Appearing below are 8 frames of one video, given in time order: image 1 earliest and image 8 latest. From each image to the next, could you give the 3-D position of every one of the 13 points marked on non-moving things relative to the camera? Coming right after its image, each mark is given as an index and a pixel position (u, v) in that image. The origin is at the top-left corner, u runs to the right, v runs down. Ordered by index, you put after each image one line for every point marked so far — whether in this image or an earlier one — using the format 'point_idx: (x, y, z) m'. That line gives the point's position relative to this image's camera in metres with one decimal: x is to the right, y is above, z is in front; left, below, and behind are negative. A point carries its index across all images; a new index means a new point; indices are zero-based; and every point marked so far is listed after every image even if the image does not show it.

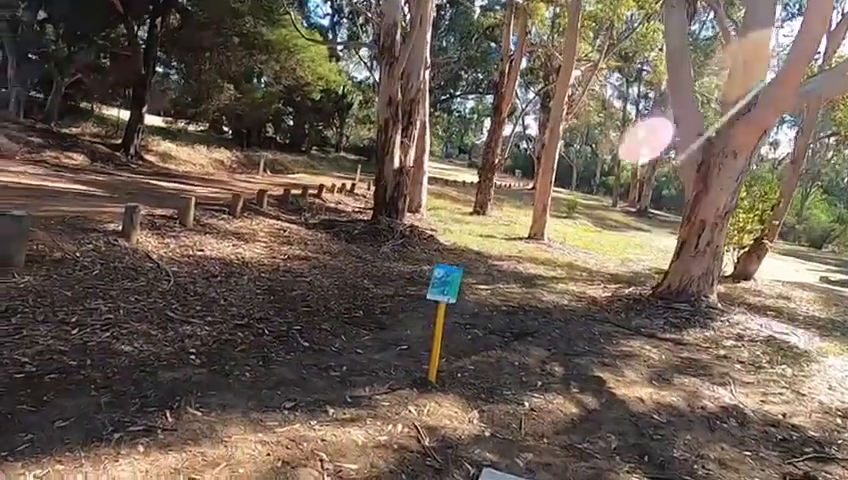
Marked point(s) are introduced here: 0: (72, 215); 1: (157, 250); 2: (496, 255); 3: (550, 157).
0: (-4.3, +0.3, +6.6) m
1: (-3.1, -0.1, +6.3) m
2: (+1.6, -0.4, +12.1) m
3: (+3.8, +2.5, +16.6) m
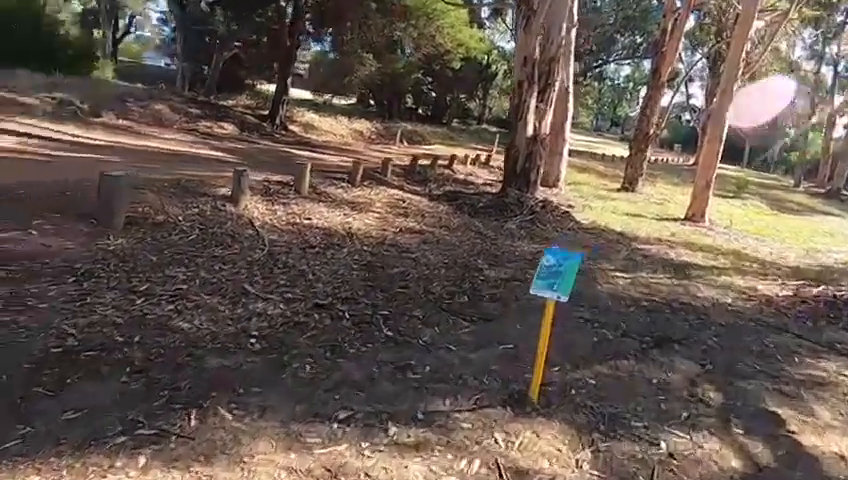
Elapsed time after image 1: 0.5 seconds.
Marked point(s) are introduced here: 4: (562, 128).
0: (-2.8, +0.7, +6.6) m
1: (-1.8, +0.3, +6.0) m
2: (+4.2, 0.0, +10.5) m
3: (+7.6, +3.0, +14.1) m
4: (+3.9, +3.1, +15.3) m
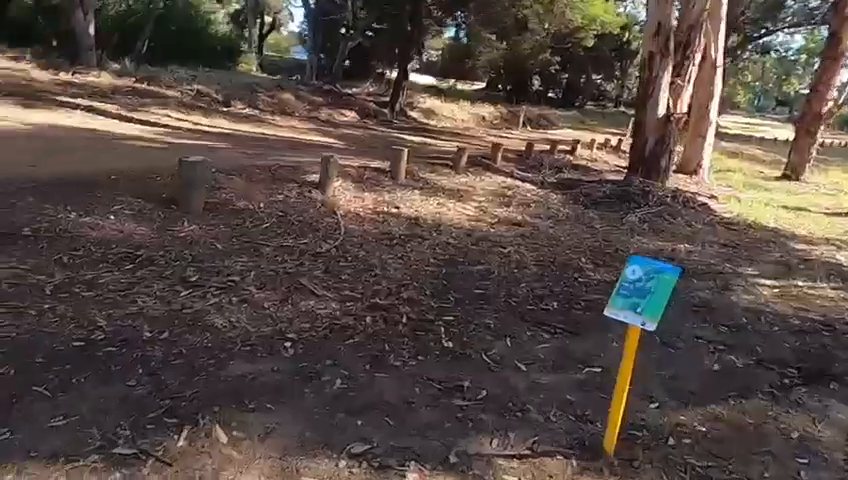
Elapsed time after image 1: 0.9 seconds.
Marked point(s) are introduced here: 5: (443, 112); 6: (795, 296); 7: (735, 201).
0: (-1.7, +0.9, +6.6) m
1: (-0.8, +0.4, +5.8) m
2: (+6.1, 0.0, +8.7) m
3: (+10.3, +3.0, +11.3) m
4: (+6.9, +3.2, +13.4) m
5: (+0.7, +4.6, +19.7) m
6: (+3.6, -0.5, +5.3) m
7: (+6.5, +0.8, +11.5) m
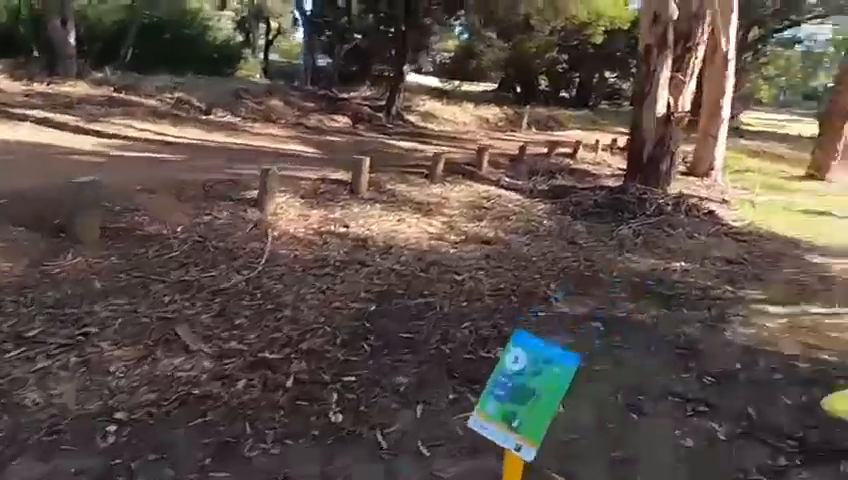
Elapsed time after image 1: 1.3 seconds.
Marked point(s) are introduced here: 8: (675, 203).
0: (-2.1, +0.7, +6.0) m
1: (-1.3, +0.1, +5.1) m
2: (+5.7, -0.1, +7.8) m
3: (+10.0, +2.9, +10.3) m
4: (+6.7, +3.1, +12.4) m
5: (+0.7, +4.4, +19.0) m
6: (+3.1, -0.7, +4.5) m
7: (+6.2, +0.7, +10.5) m
8: (+3.7, +0.5, +8.0) m
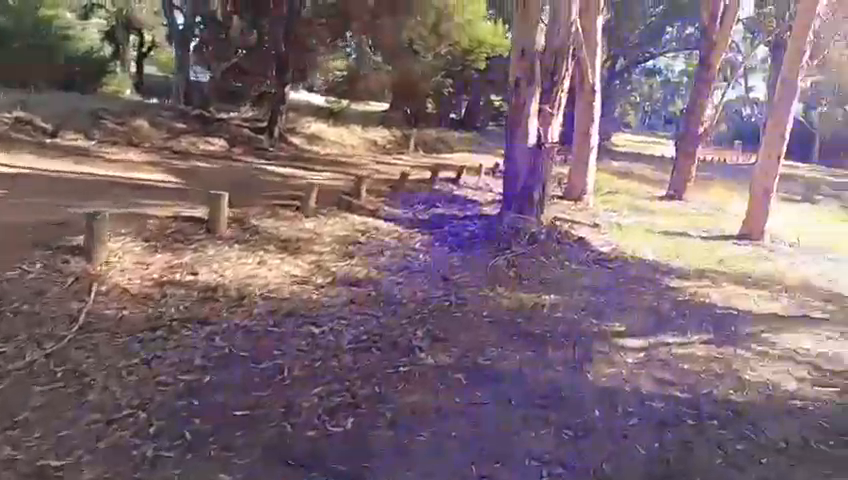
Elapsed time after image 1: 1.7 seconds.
0: (-3.5, +0.2, +5.1) m
1: (-2.5, -0.3, +4.4) m
2: (+3.9, -0.5, +8.3) m
3: (+7.6, +2.5, +11.6) m
4: (+4.0, +2.6, +13.2) m
5: (-3.2, +3.5, +18.6) m
6: (+2.0, -1.0, +4.6) m
7: (+3.9, +0.2, +11.2) m
8: (+1.9, +0.1, +8.2) m
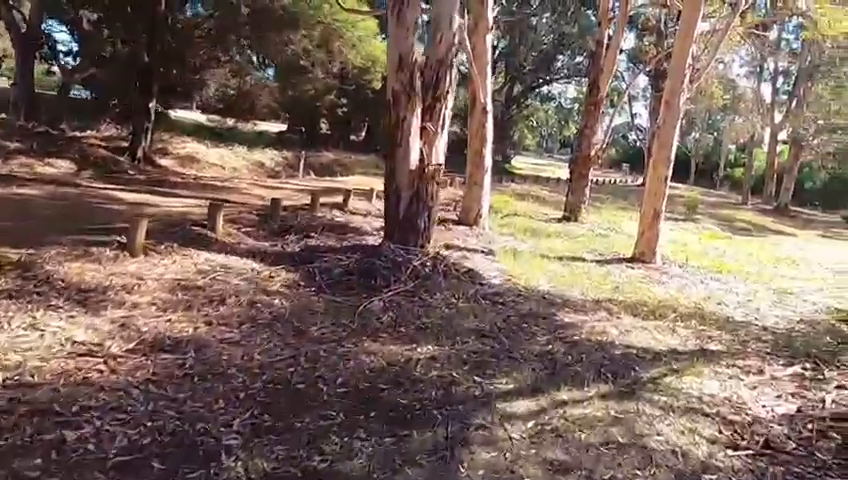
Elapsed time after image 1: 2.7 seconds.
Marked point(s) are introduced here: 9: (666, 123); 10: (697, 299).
0: (-4.6, -0.3, +3.4) m
1: (-3.5, -0.7, +2.8) m
2: (+2.1, -0.9, +7.7) m
3: (+5.1, +2.1, +11.7) m
4: (+1.3, +2.0, +12.6) m
5: (-6.6, +2.5, +16.8) m
6: (+0.9, -1.3, +3.7) m
7: (+1.7, -0.3, +10.5) m
8: (+0.1, -0.3, +7.3) m
9: (+5.2, +2.5, +11.7) m
10: (+4.7, -1.0, +9.4) m
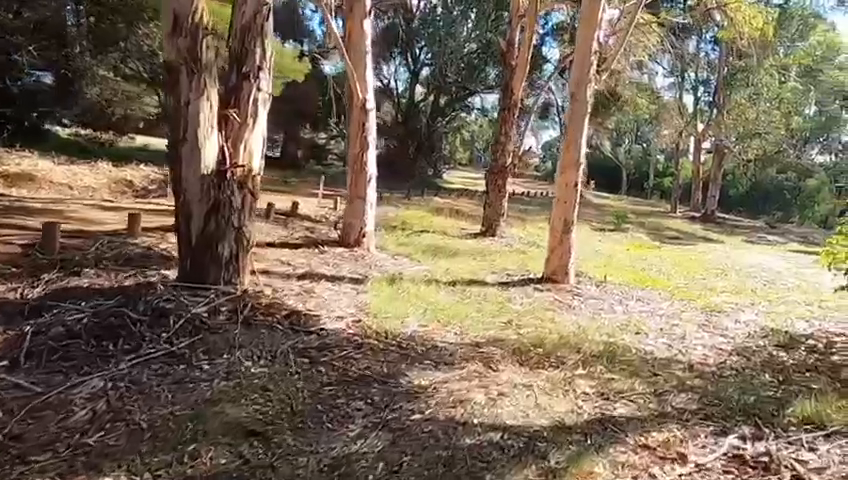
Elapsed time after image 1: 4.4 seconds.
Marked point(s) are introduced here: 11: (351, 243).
0: (-6.1, -0.6, +0.8) m
1: (-5.0, -1.0, +0.3) m
2: (+0.2, -1.1, +5.7) m
3: (+2.7, +1.8, +10.0) m
4: (-1.2, +1.5, +10.6) m
5: (-9.5, +1.6, +14.0) m
6: (-0.6, -1.5, +1.6) m
7: (-0.5, -0.7, +8.5) m
8: (-1.8, -0.6, +5.1) m
9: (+2.7, +2.2, +10.1) m
10: (+2.6, -1.2, +7.6) m
11: (-1.4, -0.1, +10.2) m
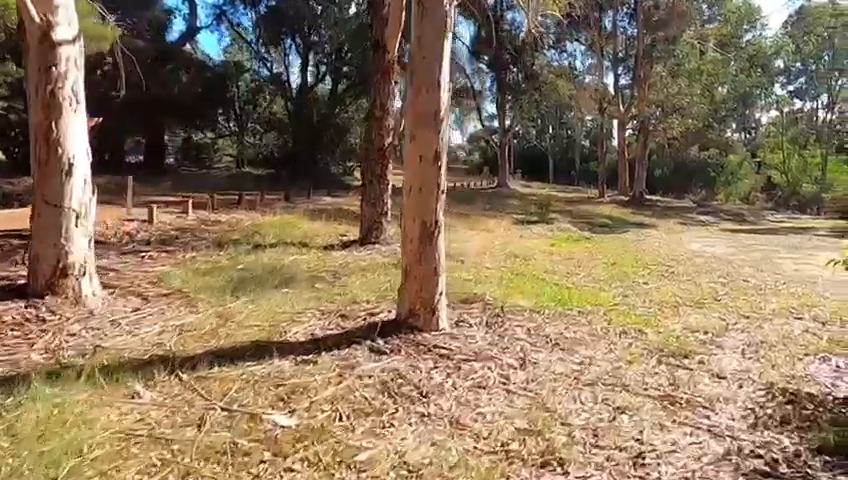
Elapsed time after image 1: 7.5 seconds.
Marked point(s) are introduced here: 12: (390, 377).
0: (-7.6, -1.4, -4.4) m
1: (-6.4, -1.6, -4.8) m
2: (-1.8, -1.4, +1.2) m
3: (0.0, +1.6, +5.7) m
4: (-3.9, +1.1, +5.8) m
5: (-12.5, +0.6, +8.4) m
6: (-2.2, -1.9, -3.0) m
7: (-2.9, -1.0, +3.8) m
8: (-3.8, -1.1, +0.3) m
9: (0.0, +2.0, +5.7) m
10: (+0.4, -1.4, +3.3) m
11: (-4.0, -0.5, +5.5) m
12: (-0.3, -1.2, +4.7) m
